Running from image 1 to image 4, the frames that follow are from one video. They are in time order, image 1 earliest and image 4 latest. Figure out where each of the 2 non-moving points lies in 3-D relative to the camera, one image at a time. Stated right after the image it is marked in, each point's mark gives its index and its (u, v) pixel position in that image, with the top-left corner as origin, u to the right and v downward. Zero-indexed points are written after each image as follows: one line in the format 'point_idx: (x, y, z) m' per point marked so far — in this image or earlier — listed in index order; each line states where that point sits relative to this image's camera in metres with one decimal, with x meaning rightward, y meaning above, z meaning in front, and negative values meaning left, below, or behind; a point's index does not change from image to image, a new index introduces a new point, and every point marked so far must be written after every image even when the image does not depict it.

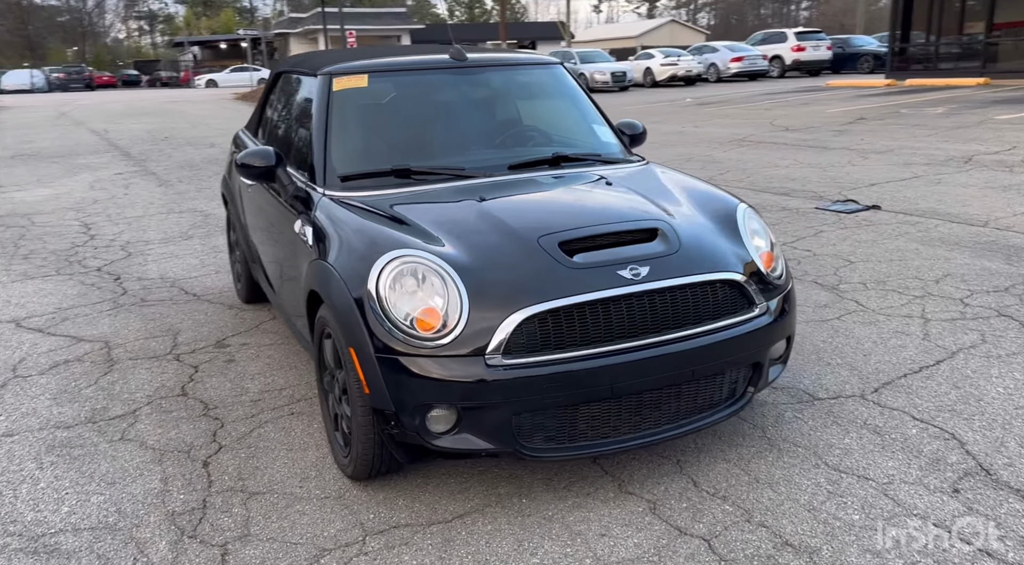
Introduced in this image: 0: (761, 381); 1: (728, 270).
0: (+0.9, -0.4, +2.7) m
1: (+0.8, +0.1, +2.6) m
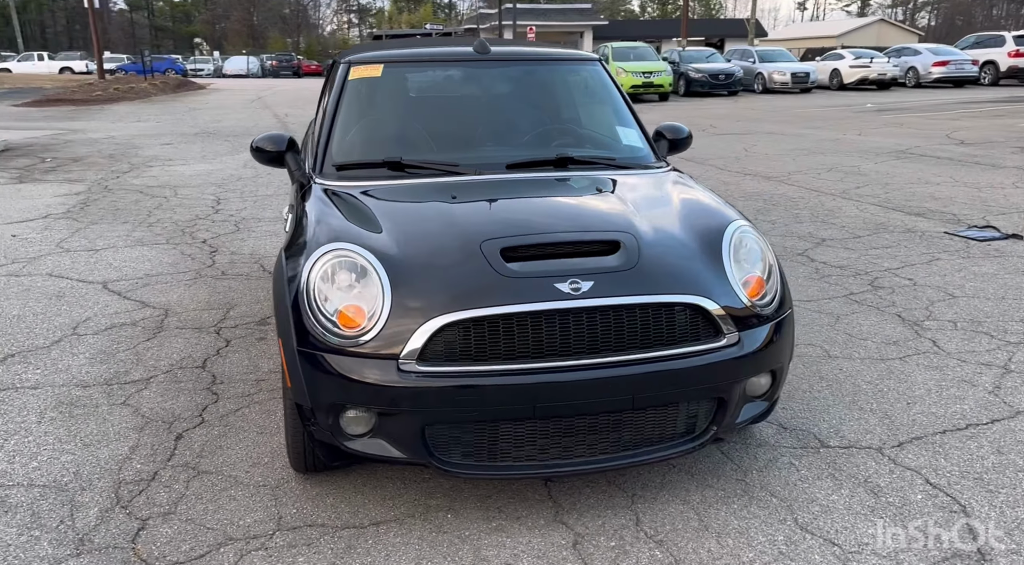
0: (+0.7, -0.5, +2.5) m
1: (+0.6, 0.0, +2.4) m
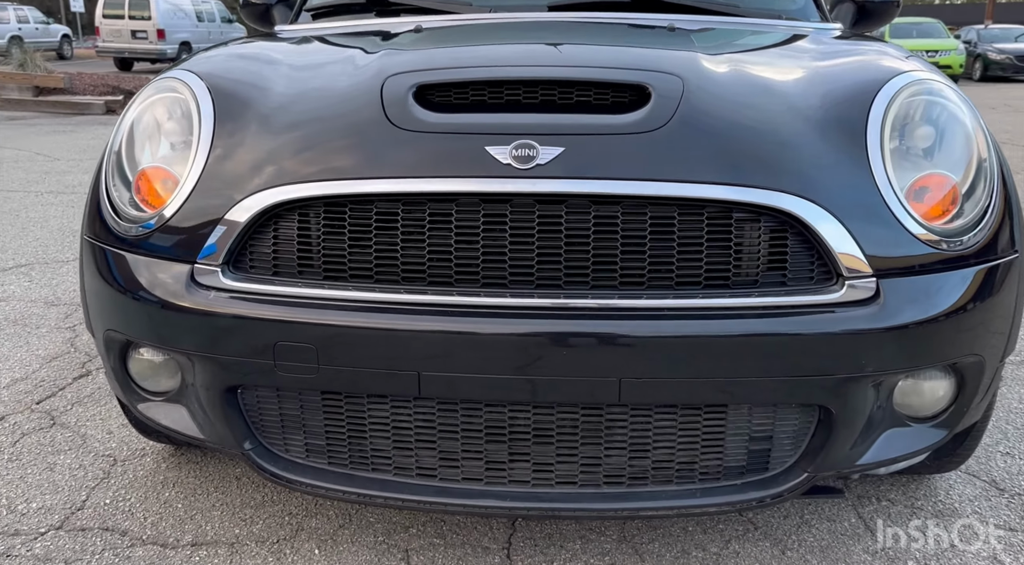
0: (+0.6, -0.3, +1.2) m
1: (+0.4, +0.2, +1.2) m
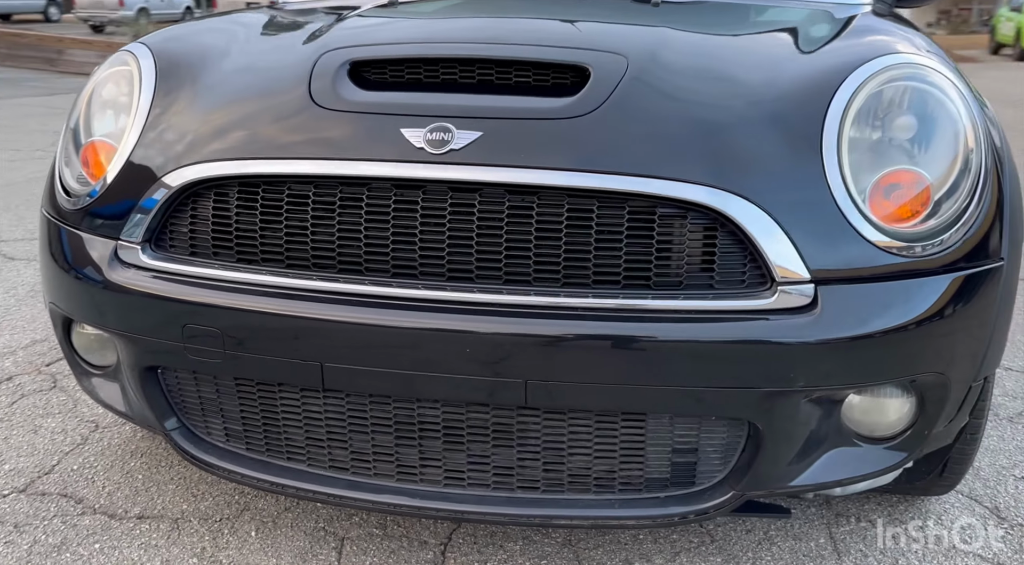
0: (+0.4, -0.3, +1.1) m
1: (+0.3, +0.2, +1.1) m
